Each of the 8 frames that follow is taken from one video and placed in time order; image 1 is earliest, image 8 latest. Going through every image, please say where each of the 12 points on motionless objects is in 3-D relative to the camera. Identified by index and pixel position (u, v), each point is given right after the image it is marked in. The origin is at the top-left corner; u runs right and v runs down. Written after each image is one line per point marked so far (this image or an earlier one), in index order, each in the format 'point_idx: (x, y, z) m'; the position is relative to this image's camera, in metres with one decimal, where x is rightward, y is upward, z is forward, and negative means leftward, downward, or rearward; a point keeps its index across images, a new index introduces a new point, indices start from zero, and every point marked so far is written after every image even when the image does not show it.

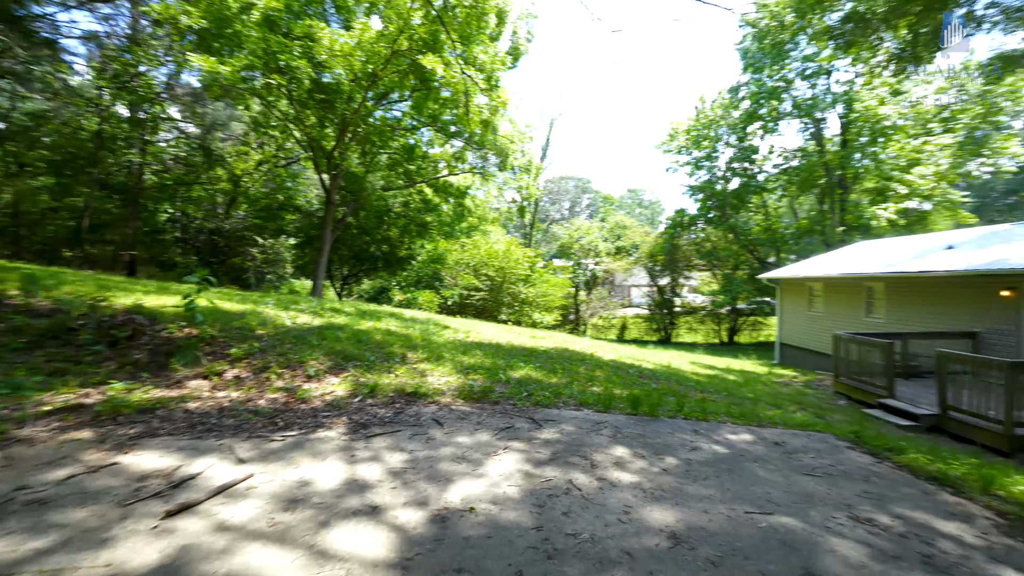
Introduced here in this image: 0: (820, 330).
0: (+9.1, -1.2, +12.9) m
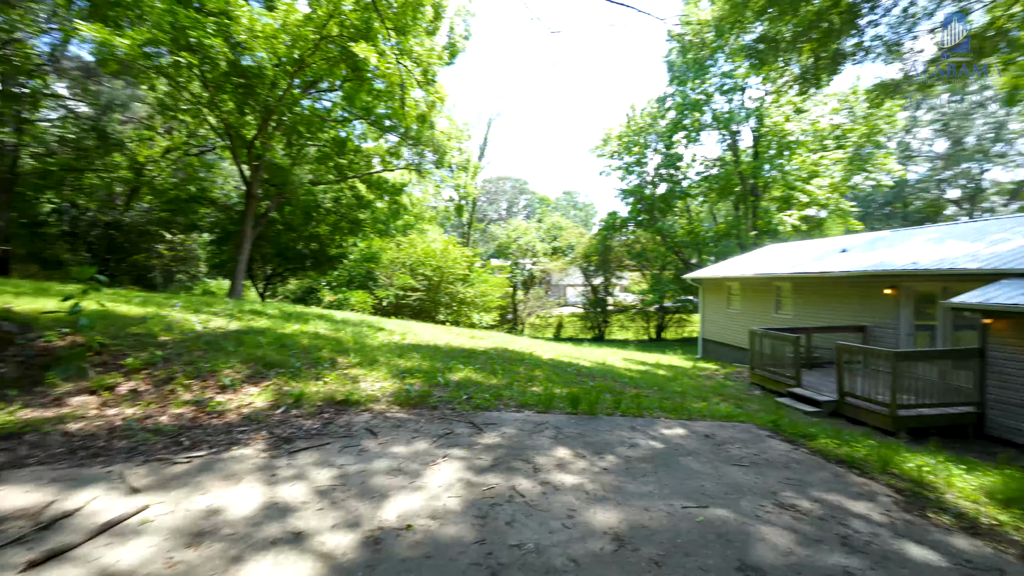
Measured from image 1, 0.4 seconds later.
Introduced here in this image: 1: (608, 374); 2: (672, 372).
0: (+7.2, -1.2, +14.0) m
1: (+1.6, -1.5, +7.3) m
2: (+3.7, -1.9, +10.1) m
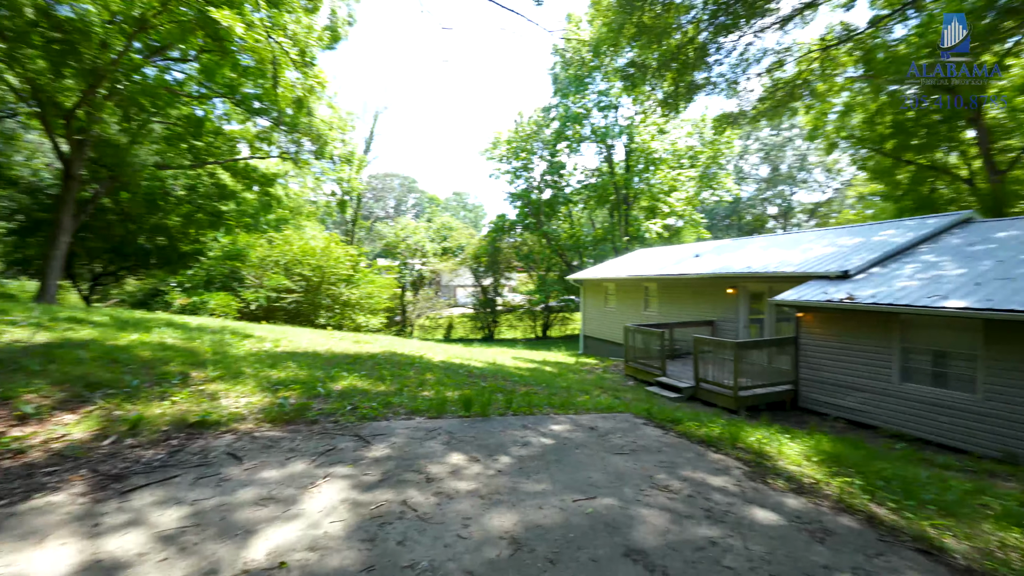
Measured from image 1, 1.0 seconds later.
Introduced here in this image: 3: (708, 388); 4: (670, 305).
0: (+3.5, -1.2, +15.2) m
1: (-0.2, -1.5, +7.4) m
2: (+1.1, -2.0, +10.6) m
3: (+3.4, -1.7, +7.7) m
4: (+4.5, -0.5, +12.4) m
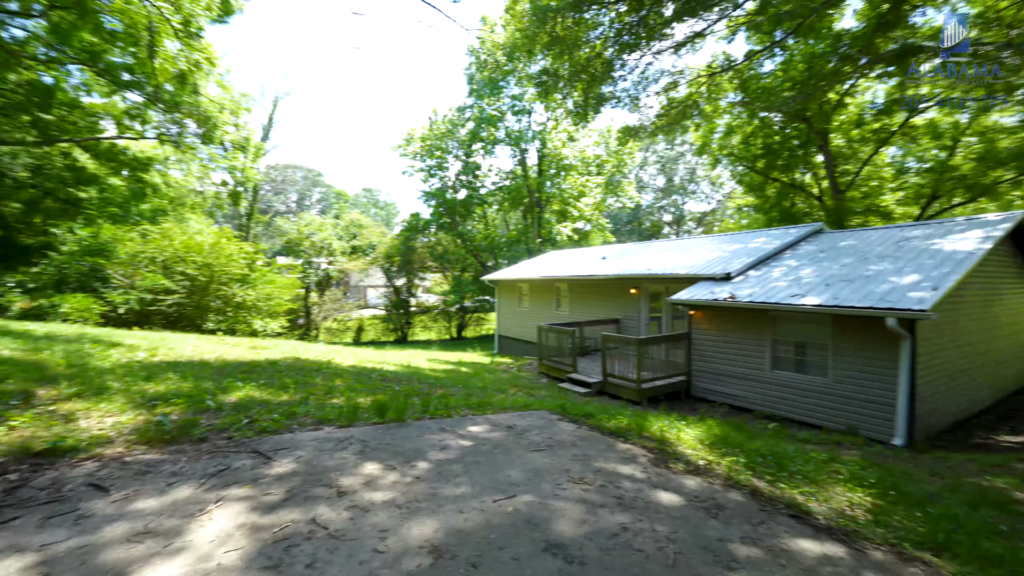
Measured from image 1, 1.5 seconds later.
0: (+0.5, -1.2, +15.6) m
1: (-1.6, -1.5, +7.2) m
2: (-1.0, -2.0, +10.6) m
3: (+1.9, -1.8, +8.2) m
4: (+2.0, -0.5, +13.0) m
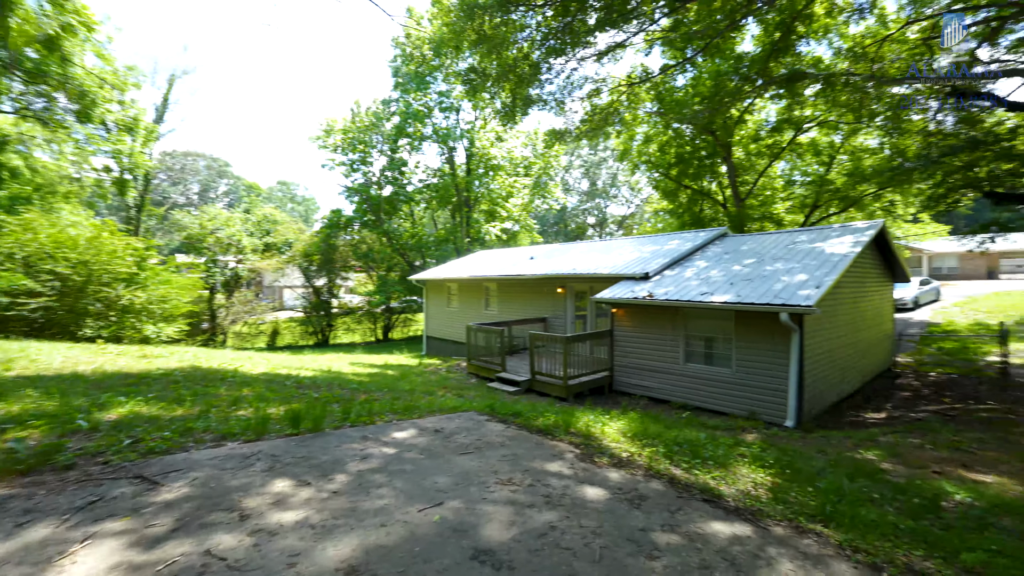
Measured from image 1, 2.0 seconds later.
0: (-2.0, -1.2, +15.4) m
1: (-2.8, -1.5, +6.8) m
2: (-2.7, -2.0, +10.3) m
3: (+0.6, -1.7, +8.3) m
4: (-0.1, -0.5, +13.1) m
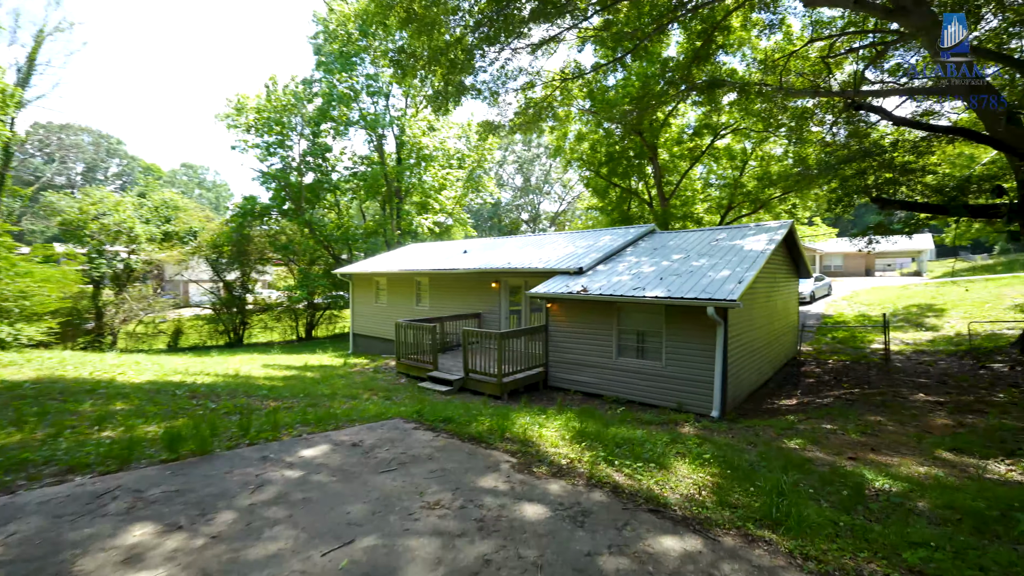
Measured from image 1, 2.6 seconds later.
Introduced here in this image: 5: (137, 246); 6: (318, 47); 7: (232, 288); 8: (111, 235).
0: (-4.3, -1.0, +14.6) m
1: (-3.8, -1.4, +6.0) m
2: (-4.2, -1.8, +9.4) m
3: (-0.7, -1.6, +8.0) m
4: (-2.1, -0.3, +12.6) m
5: (-14.7, +1.7, +17.0) m
6: (-8.8, +10.9, +19.7) m
7: (-12.6, 0.0, +19.5) m
8: (-15.3, +2.0, +16.5) m
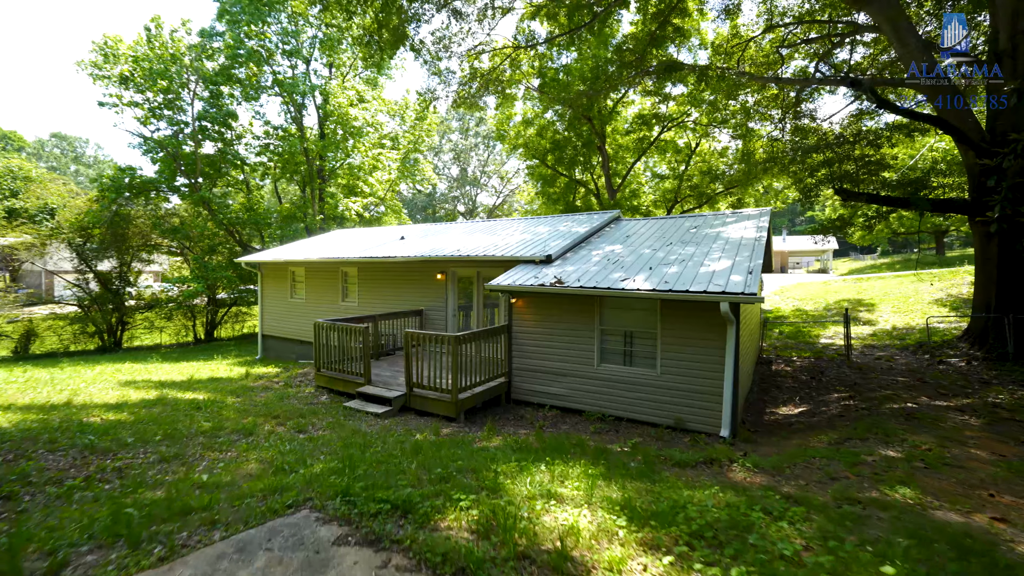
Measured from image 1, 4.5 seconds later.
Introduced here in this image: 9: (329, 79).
0: (-5.9, -0.8, +12.2) m
1: (-4.0, -1.3, +3.8) m
2: (-5.0, -1.7, +7.1) m
3: (-1.3, -1.5, +6.2) m
4: (-3.4, -0.1, +10.6) m
5: (-16.5, +1.9, +12.9) m
6: (-11.1, +11.2, +16.4) m
7: (-14.8, +0.3, +15.7) m
8: (-17.0, +2.3, +12.3) m
9: (-8.1, +9.3, +19.2) m
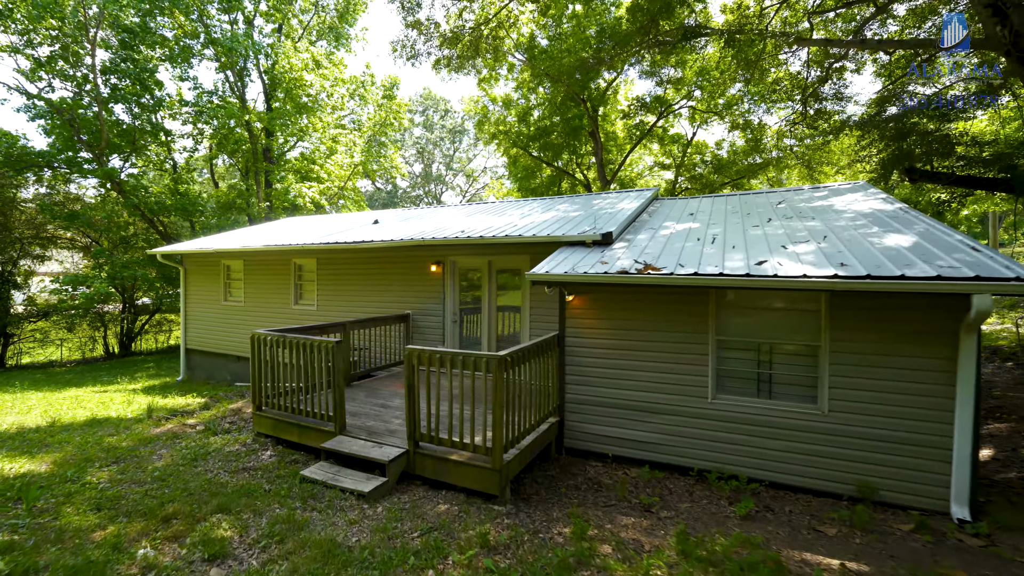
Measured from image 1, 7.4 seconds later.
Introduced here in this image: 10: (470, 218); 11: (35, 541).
0: (-5.8, -0.8, +9.3) m
1: (-3.2, -1.1, +1.1) m
2: (-4.4, -1.6, +4.3) m
3: (-0.7, -1.4, +3.8) m
4: (-3.2, -0.1, +7.9) m
5: (-16.5, +1.9, +9.0) m
6: (-11.4, +11.2, +13.2) m
7: (-15.0, +0.3, +12.0) m
8: (-16.9, +2.3, +8.4) m
9: (-8.7, +9.2, +16.2) m
10: (-0.7, +1.2, +7.5) m
11: (-2.8, -1.4, +2.5) m
